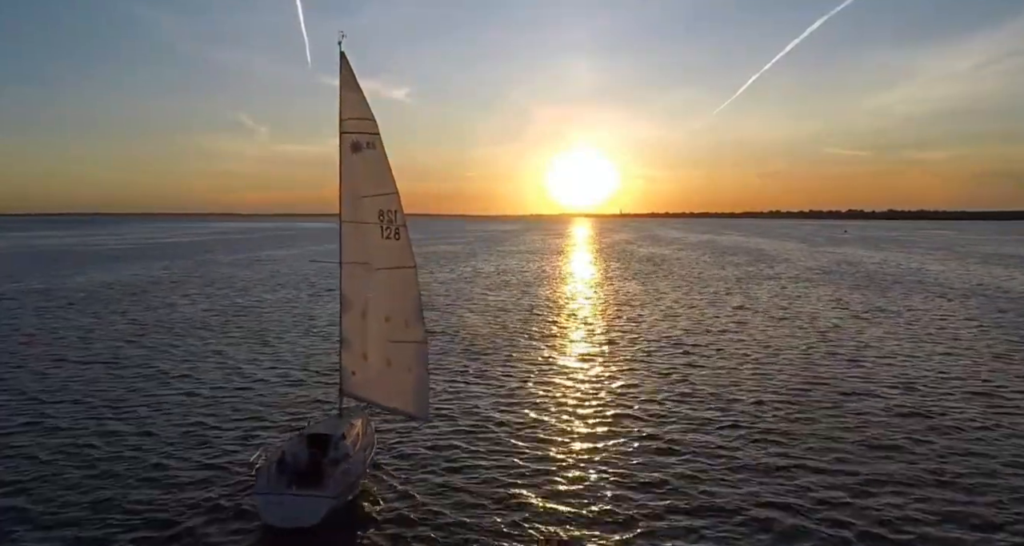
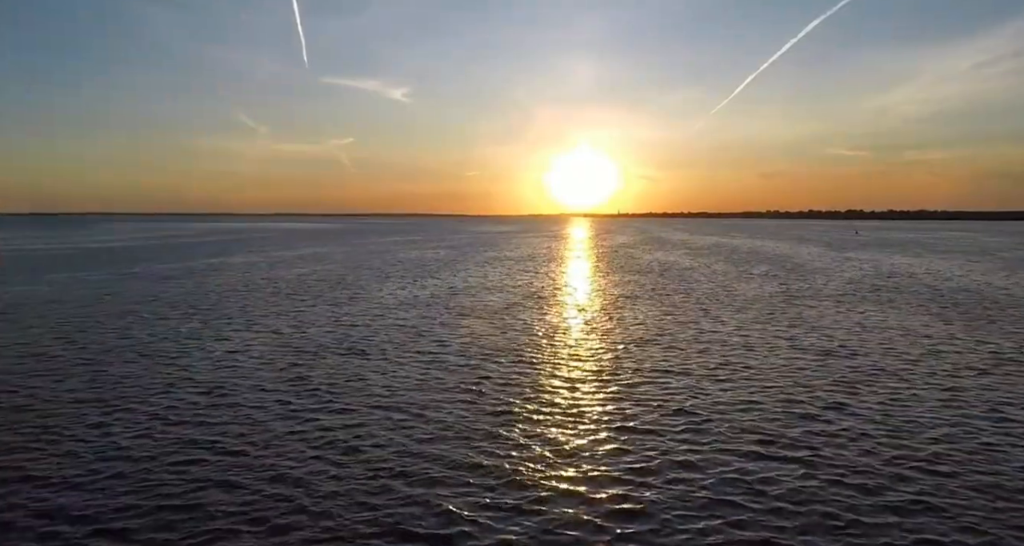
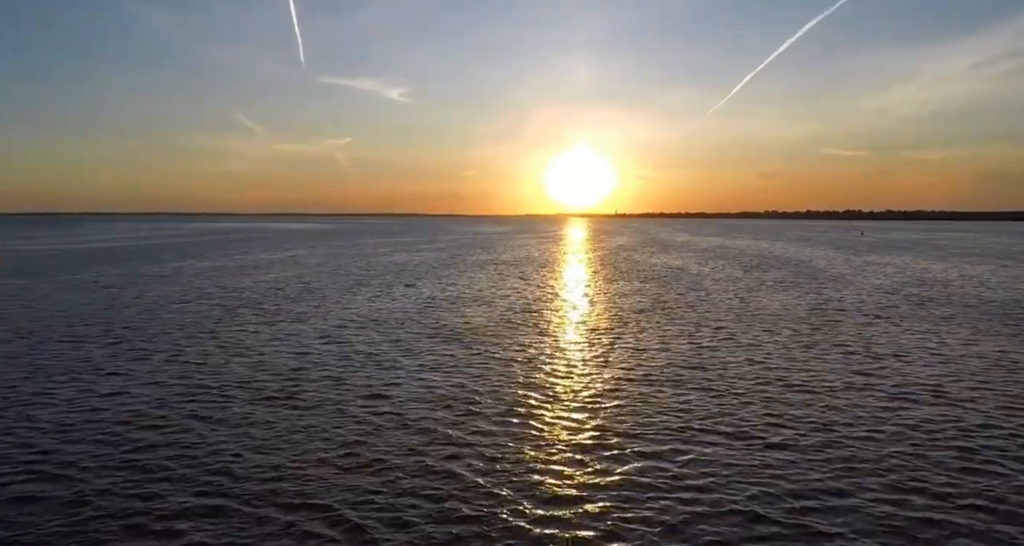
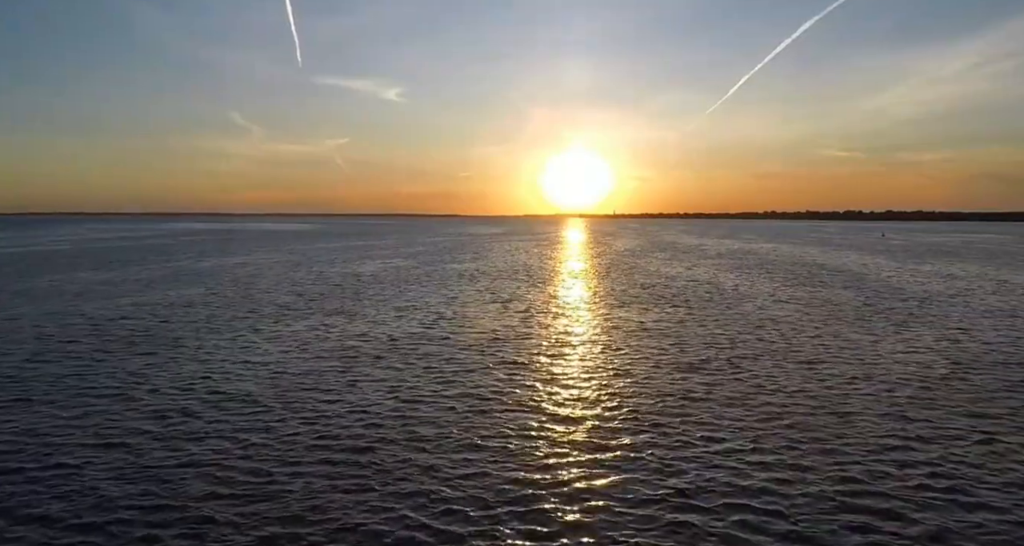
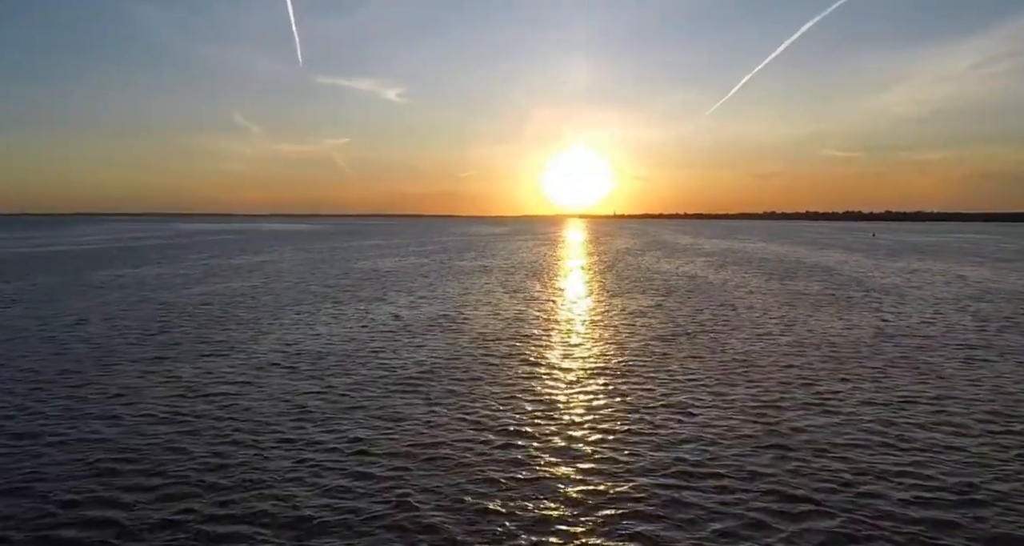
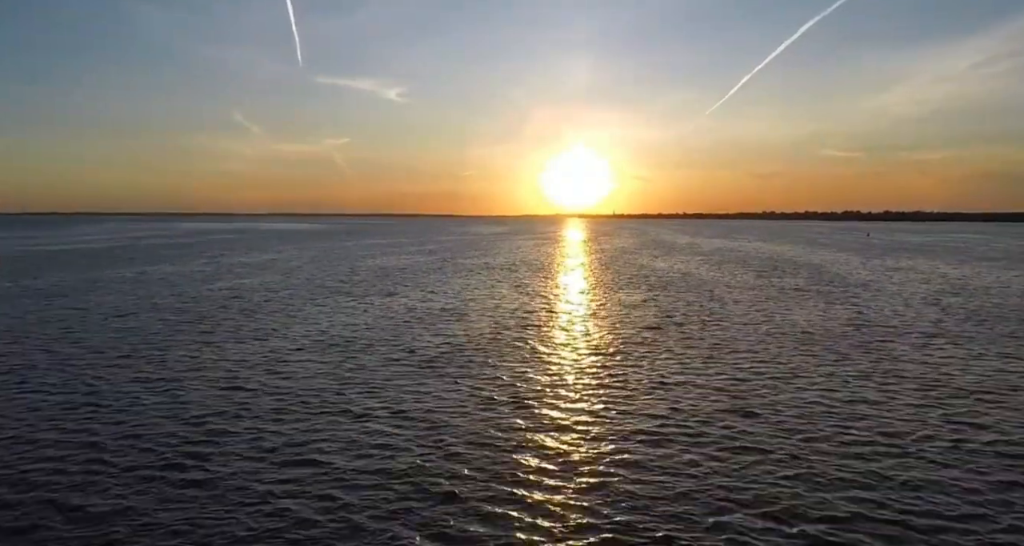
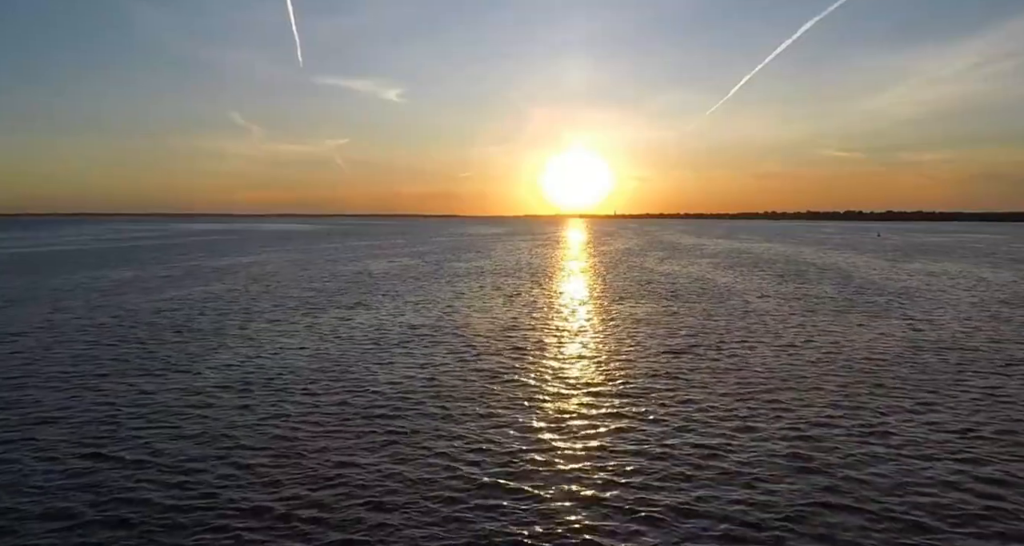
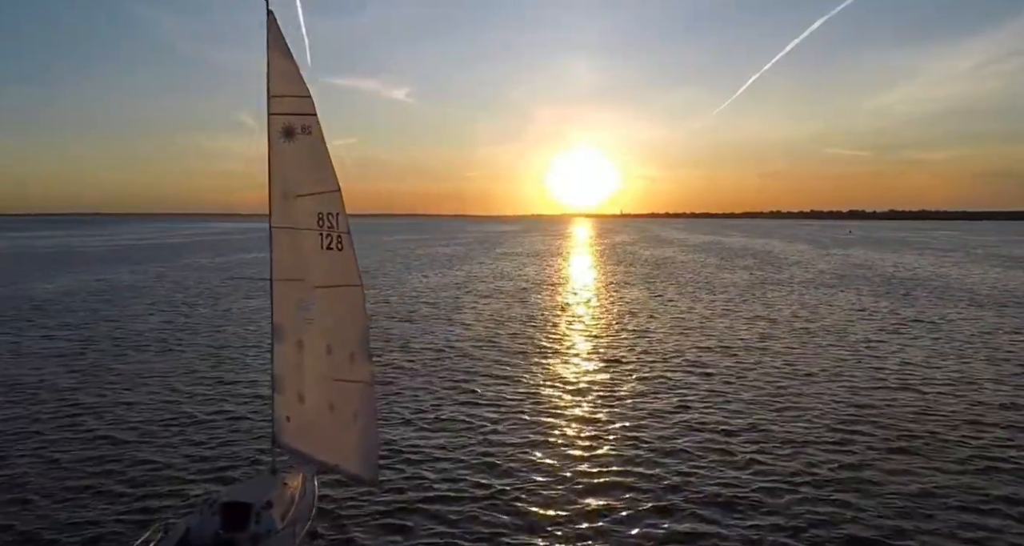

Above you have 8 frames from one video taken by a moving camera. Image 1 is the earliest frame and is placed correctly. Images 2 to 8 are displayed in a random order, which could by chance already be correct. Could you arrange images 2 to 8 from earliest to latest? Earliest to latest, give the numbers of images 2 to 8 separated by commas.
8, 2, 3, 6, 5, 7, 4
